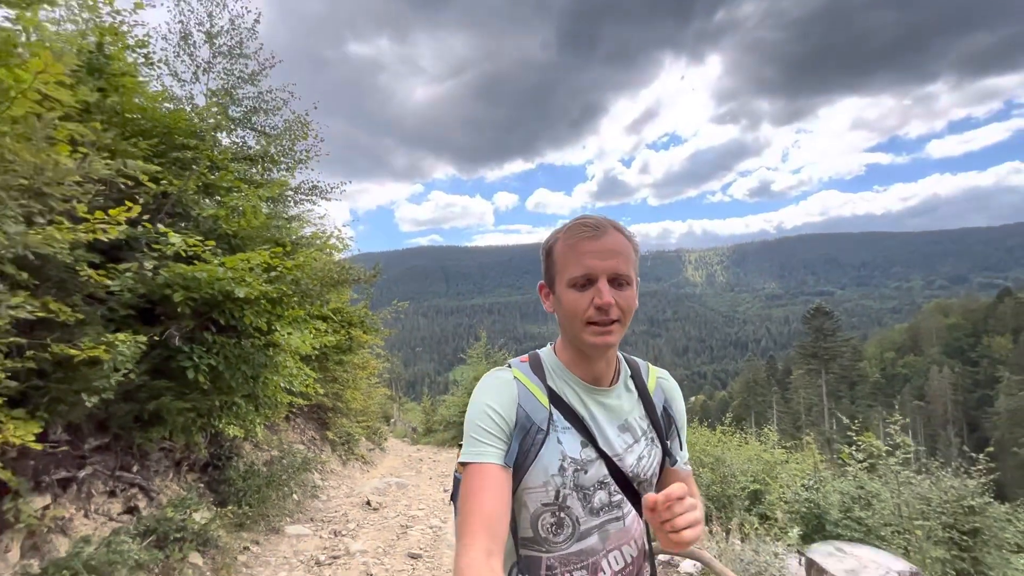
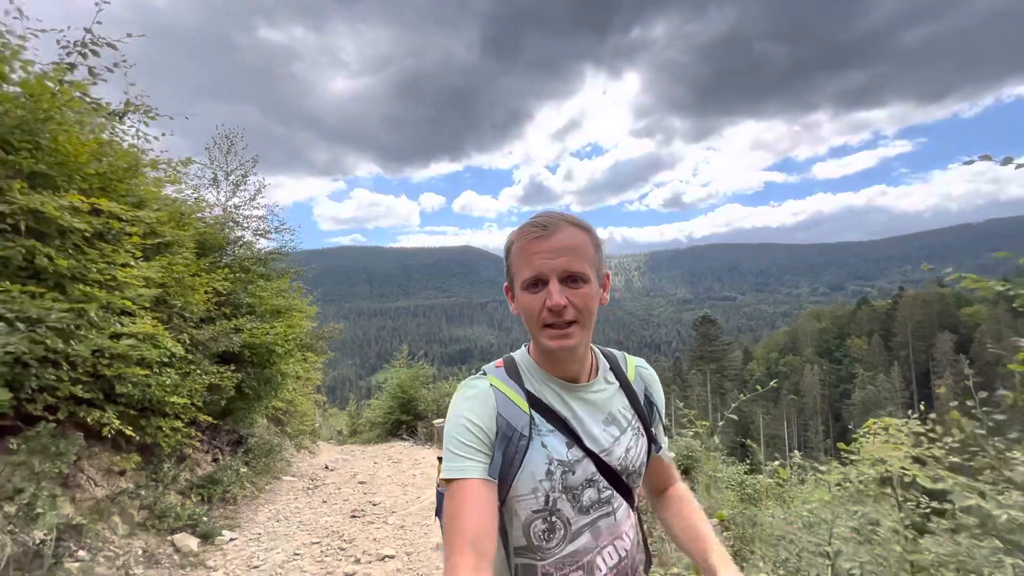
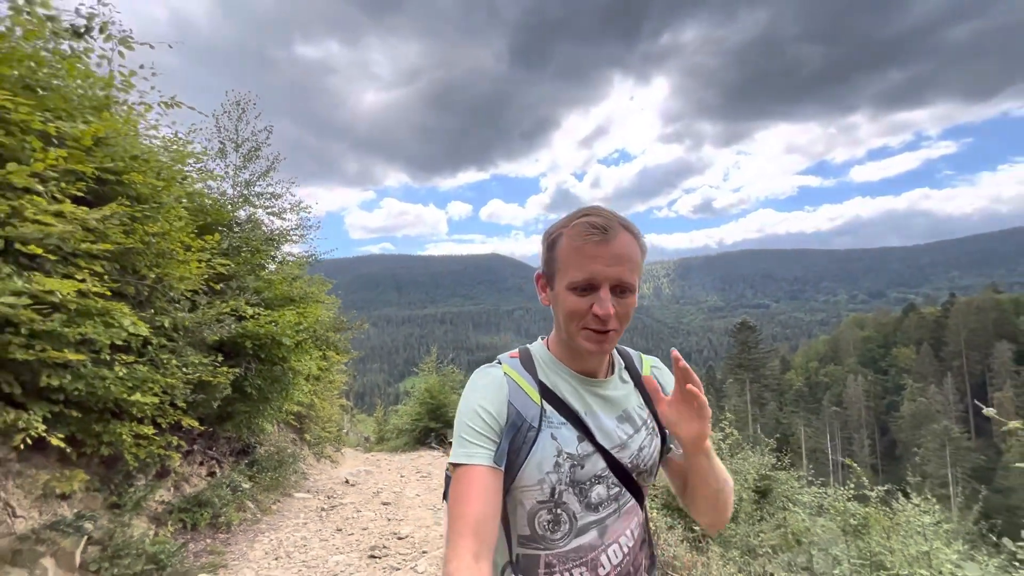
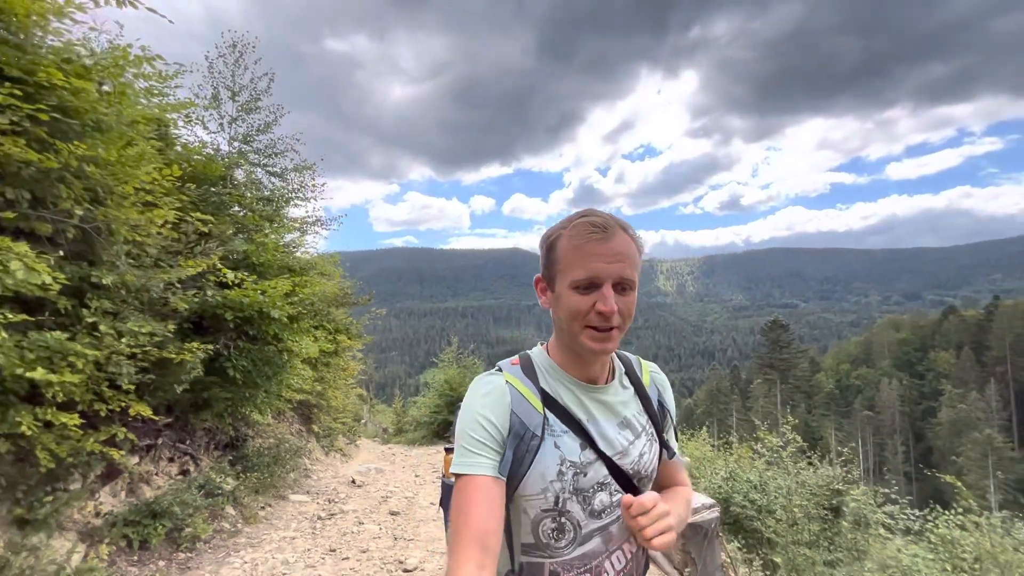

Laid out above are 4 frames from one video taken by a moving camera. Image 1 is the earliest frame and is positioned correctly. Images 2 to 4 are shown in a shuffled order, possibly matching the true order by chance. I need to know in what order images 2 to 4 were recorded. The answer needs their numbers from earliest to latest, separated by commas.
4, 3, 2
